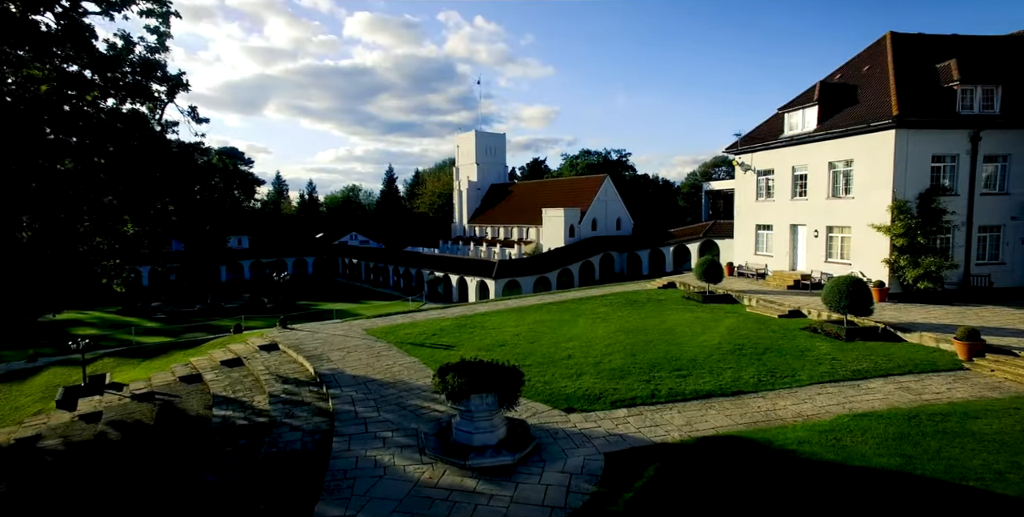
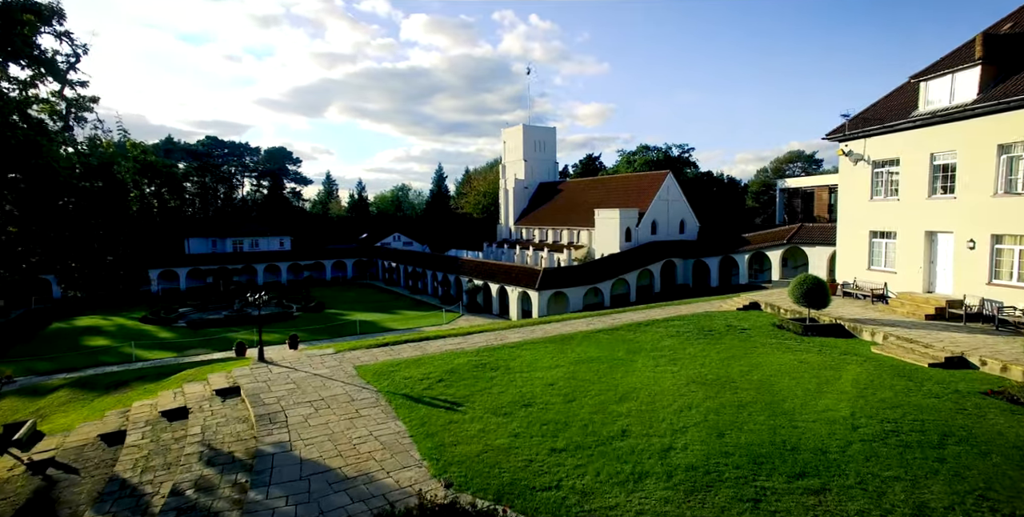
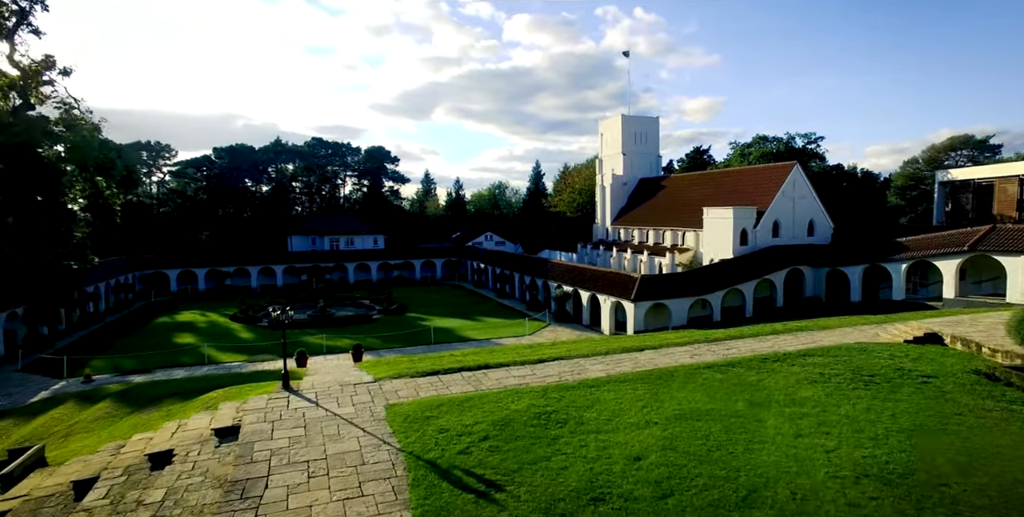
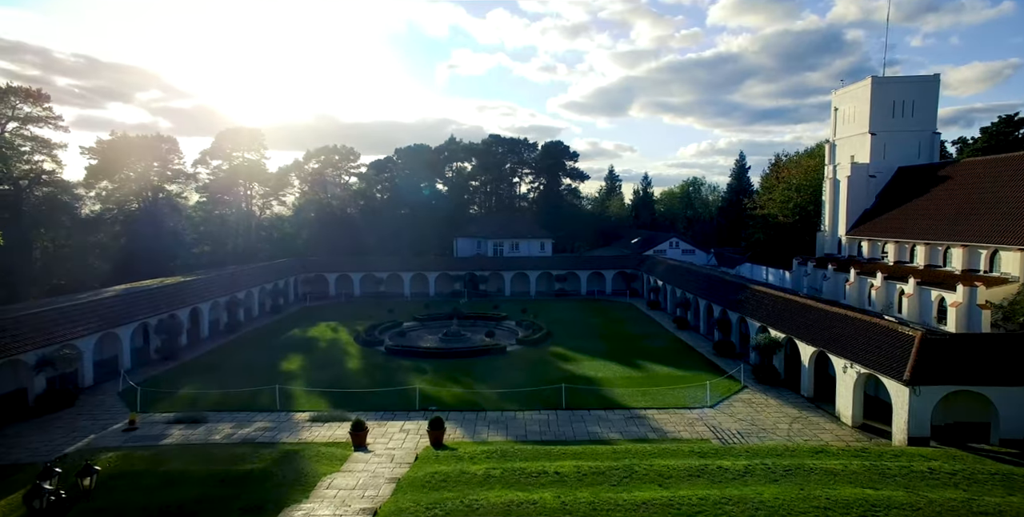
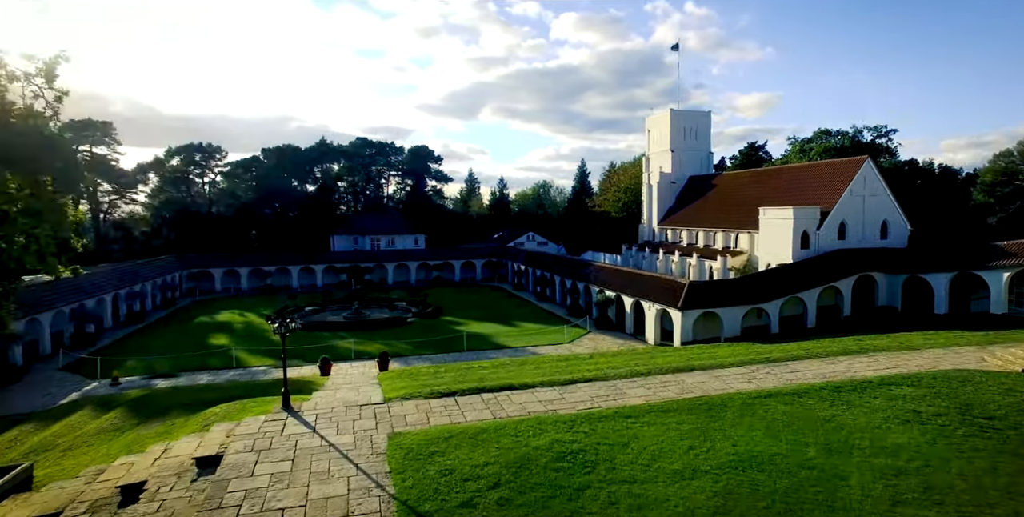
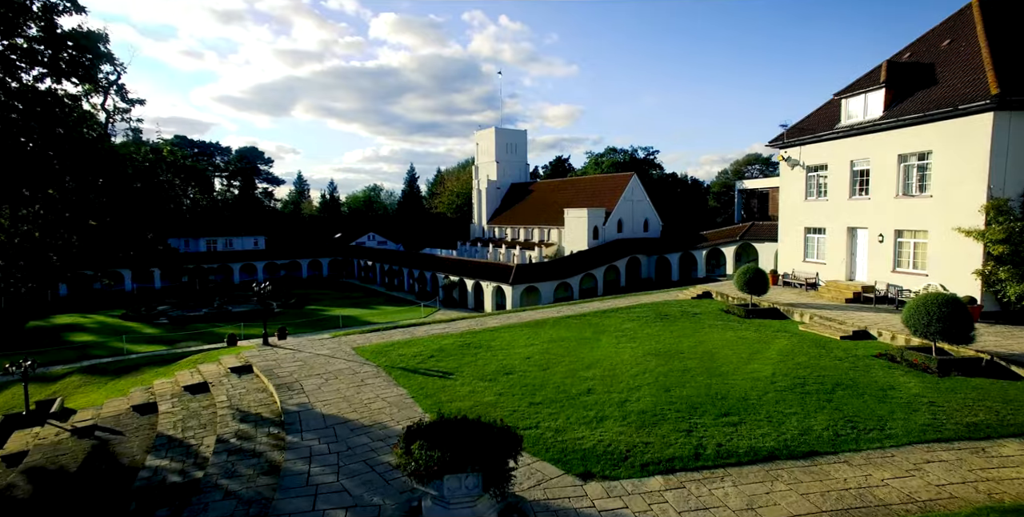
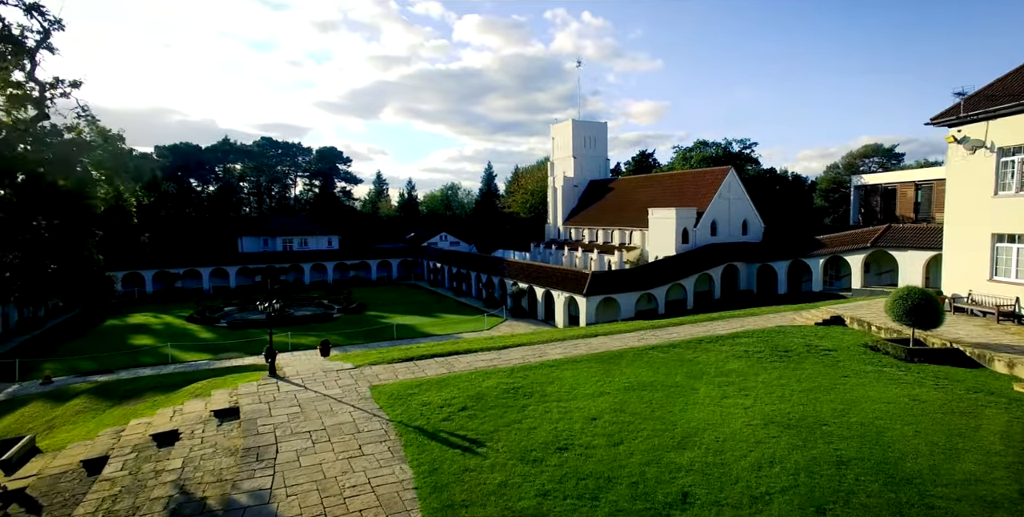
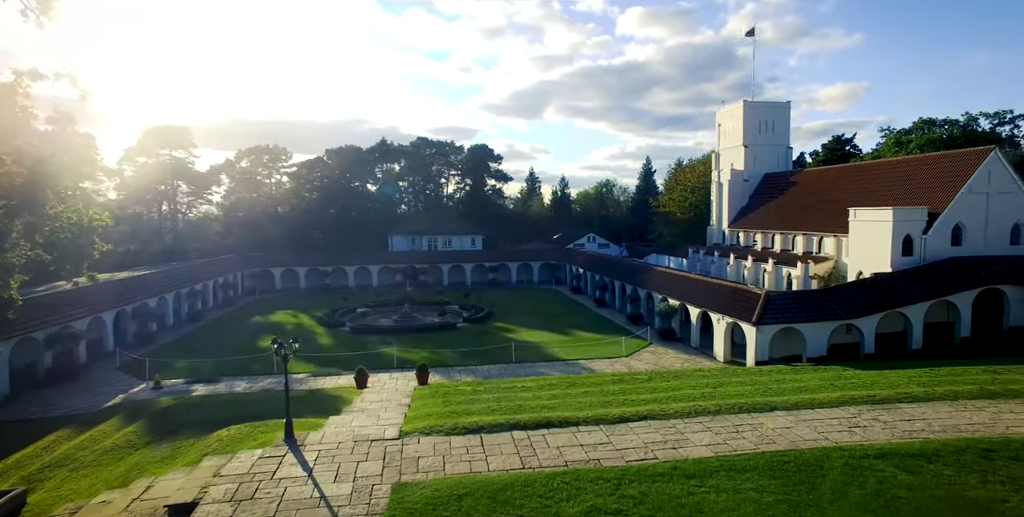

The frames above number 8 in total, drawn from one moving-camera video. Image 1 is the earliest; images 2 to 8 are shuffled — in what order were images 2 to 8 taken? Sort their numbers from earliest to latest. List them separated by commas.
6, 2, 7, 3, 5, 8, 4
